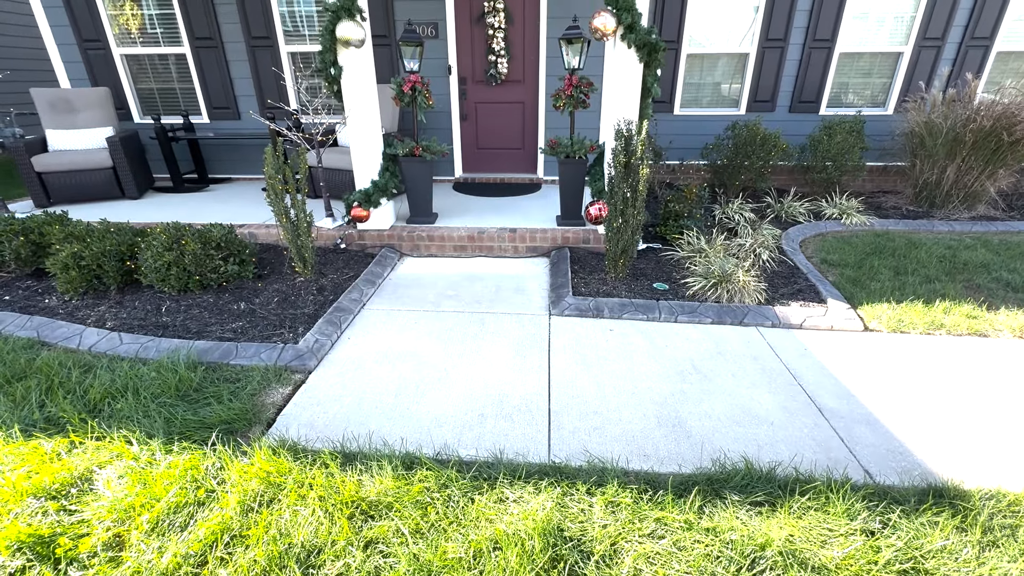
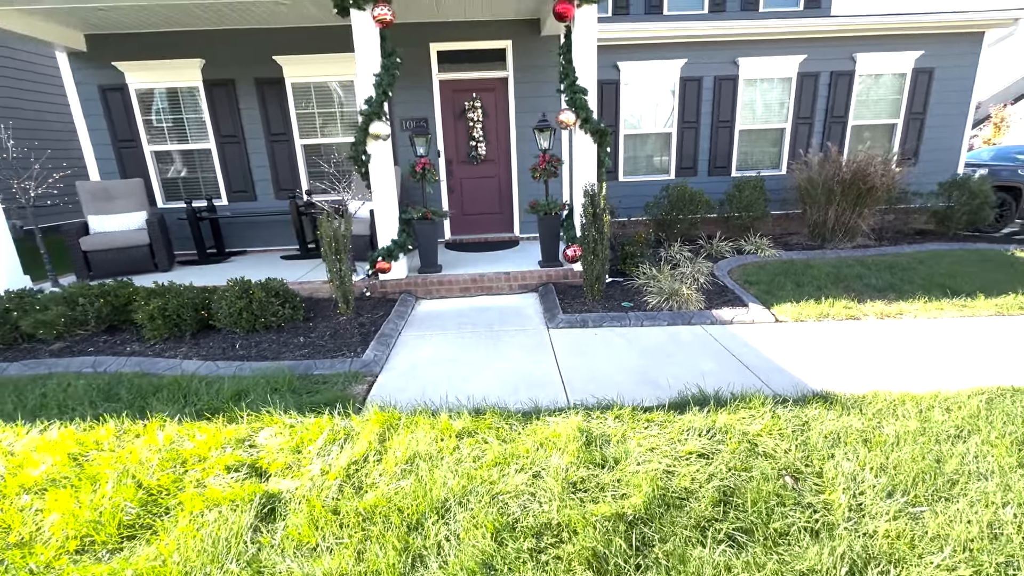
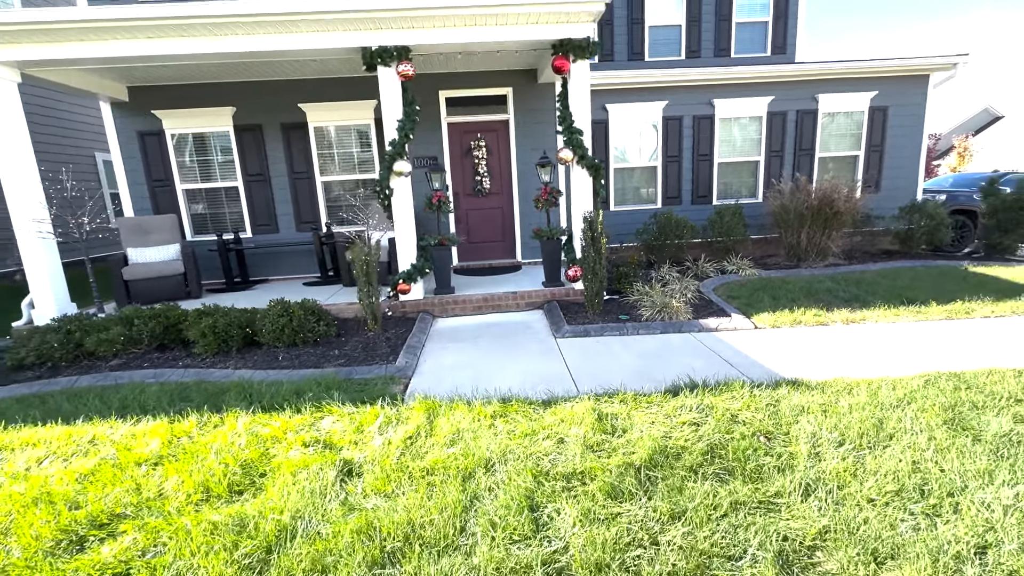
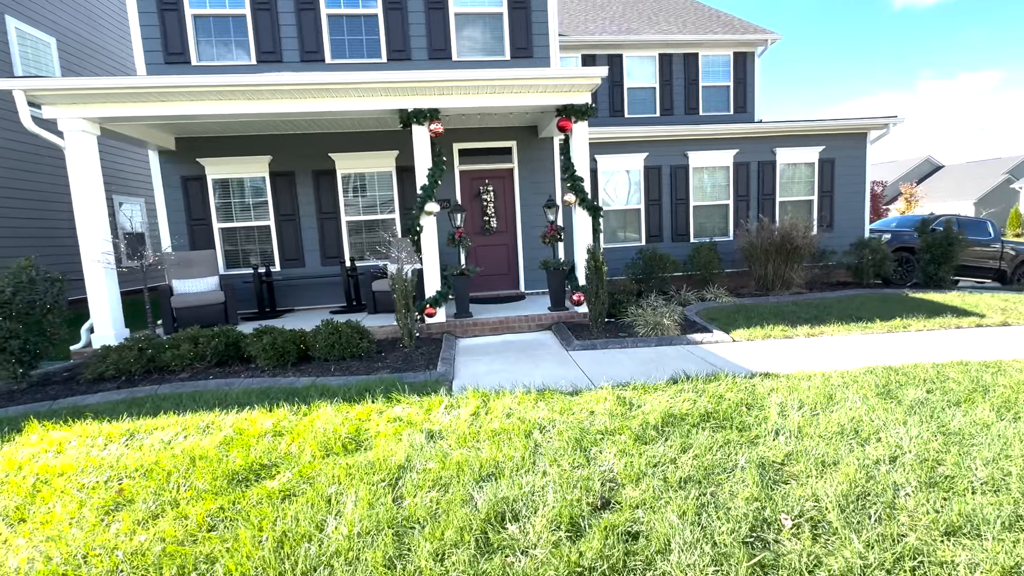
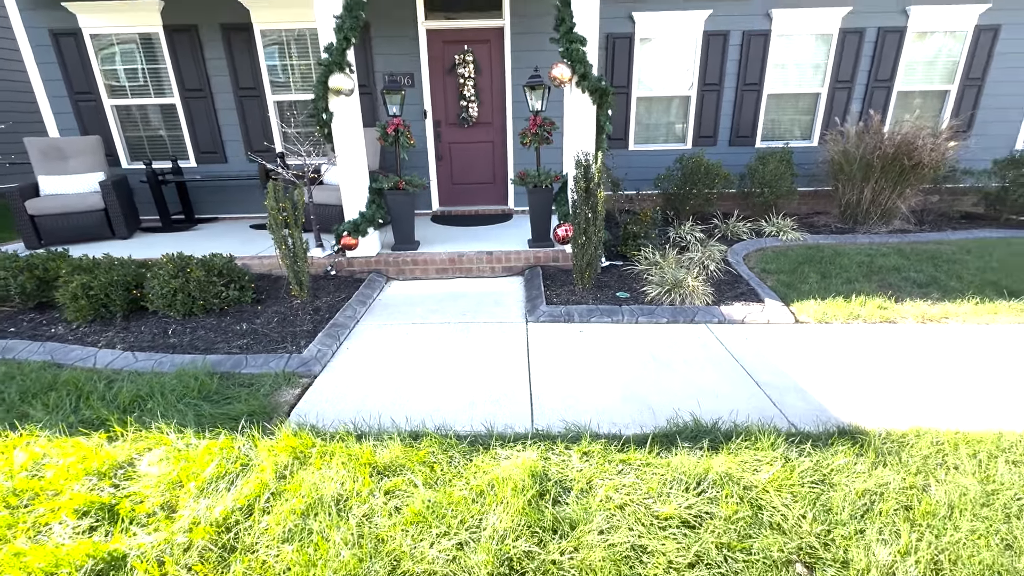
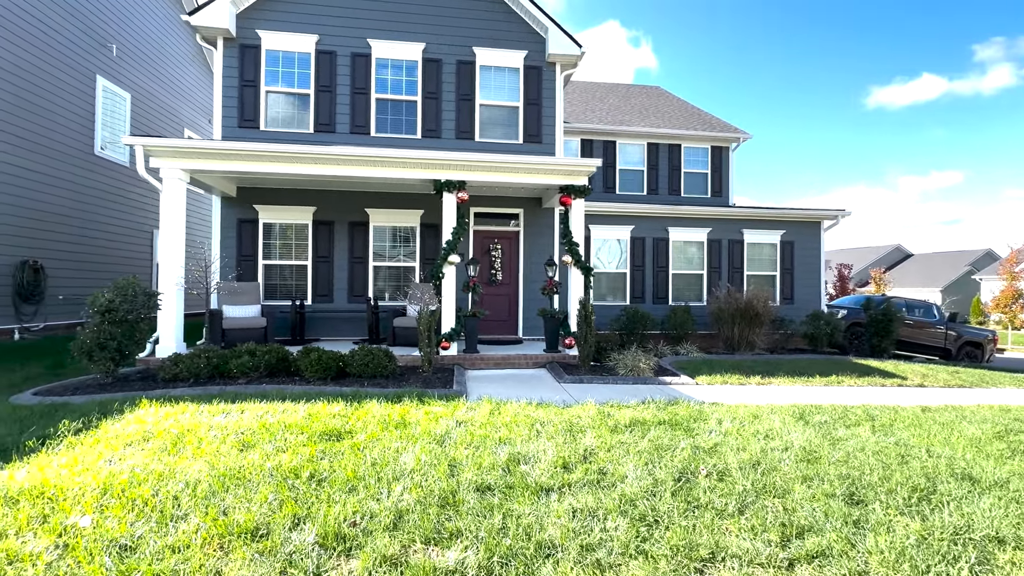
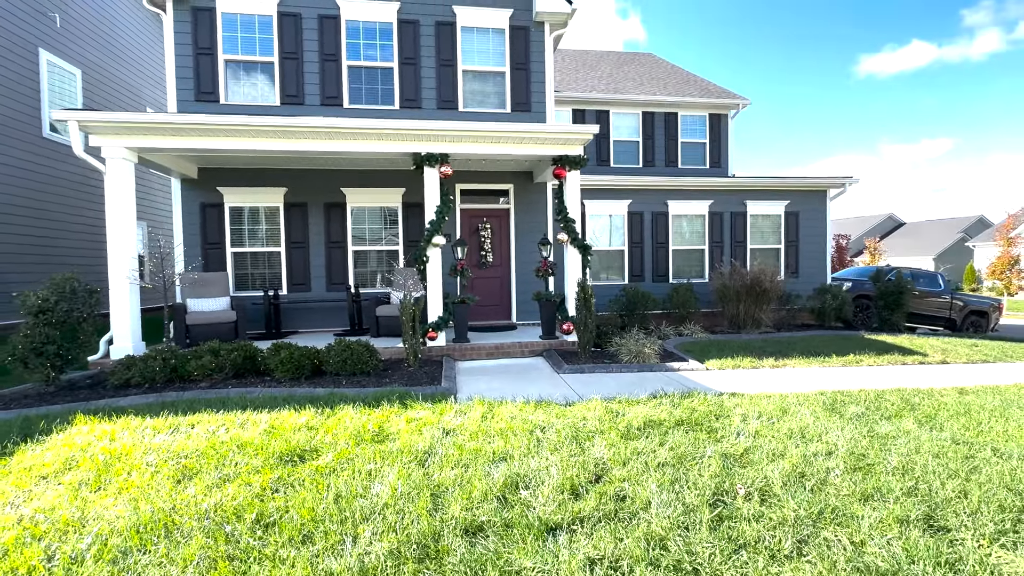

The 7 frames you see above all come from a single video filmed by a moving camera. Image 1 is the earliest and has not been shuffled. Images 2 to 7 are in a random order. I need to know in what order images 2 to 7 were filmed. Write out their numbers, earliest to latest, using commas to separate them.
5, 2, 3, 4, 7, 6
